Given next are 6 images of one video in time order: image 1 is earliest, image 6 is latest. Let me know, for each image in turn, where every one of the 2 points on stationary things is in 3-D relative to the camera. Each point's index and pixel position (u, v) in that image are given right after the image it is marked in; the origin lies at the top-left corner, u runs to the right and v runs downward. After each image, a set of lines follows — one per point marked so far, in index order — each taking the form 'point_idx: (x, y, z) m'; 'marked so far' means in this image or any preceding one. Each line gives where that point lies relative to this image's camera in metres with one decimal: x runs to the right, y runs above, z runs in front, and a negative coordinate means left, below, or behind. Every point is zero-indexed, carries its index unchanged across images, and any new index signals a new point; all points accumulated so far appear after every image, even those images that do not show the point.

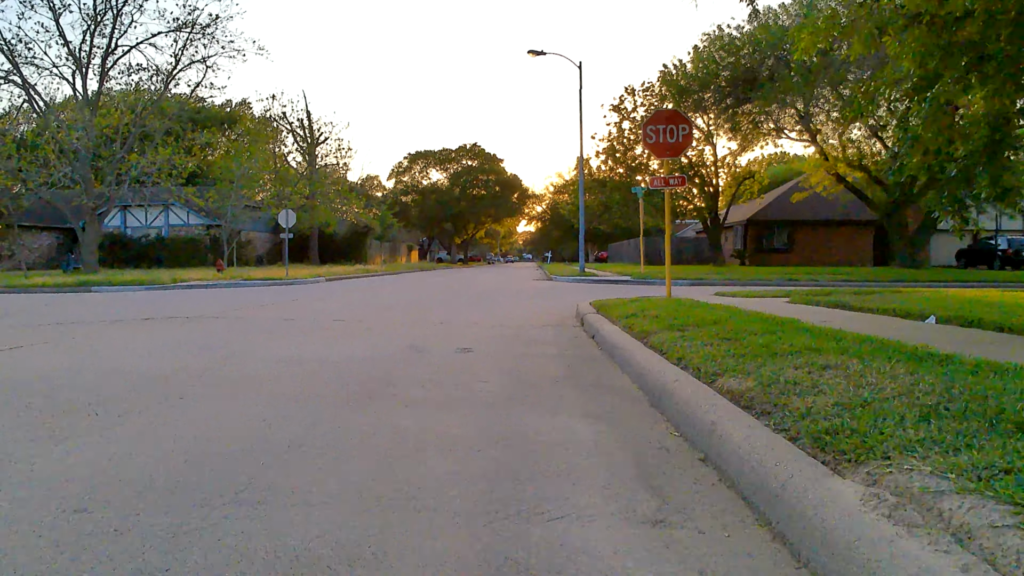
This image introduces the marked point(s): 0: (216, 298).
0: (-7.5, -0.3, +18.4) m
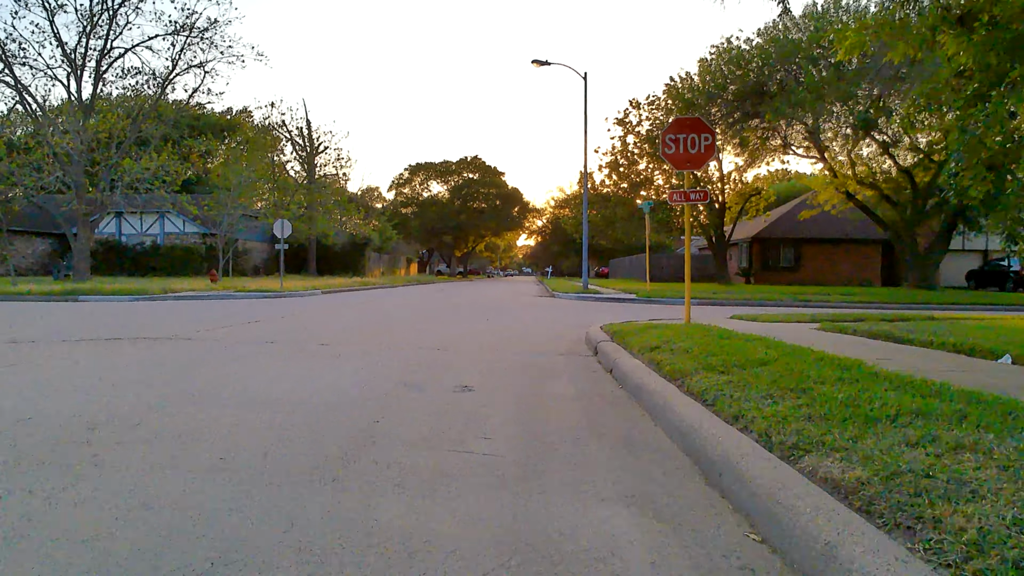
0: (-7.4, -0.6, +17.5) m
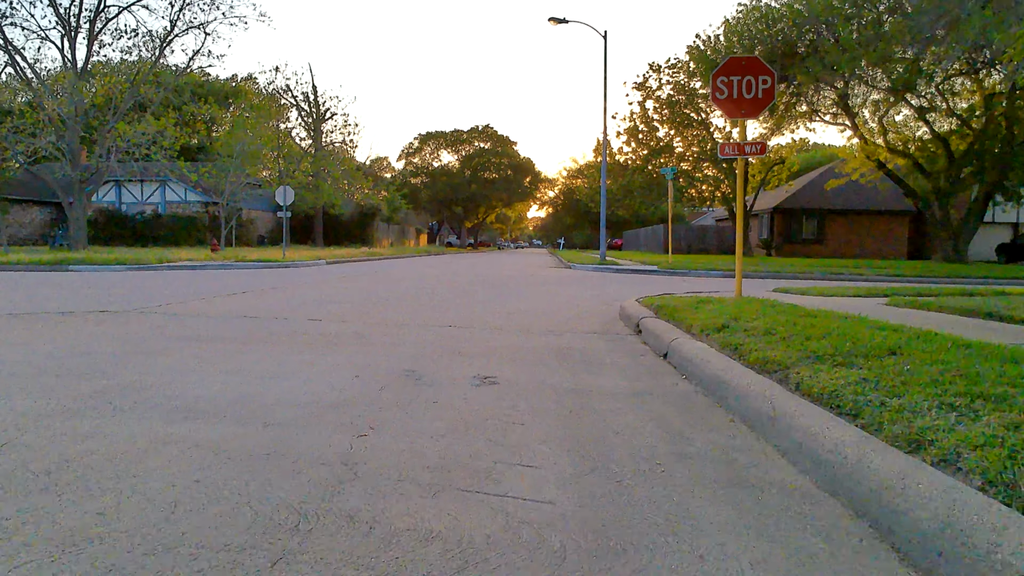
0: (-7.1, +0.1, +16.3) m
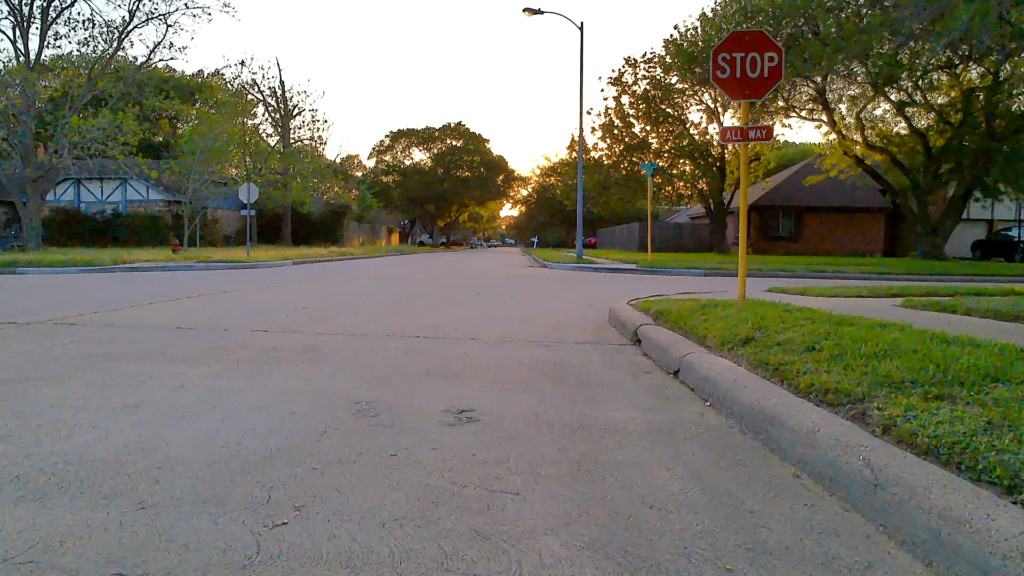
0: (-7.6, 0.0, +15.2) m
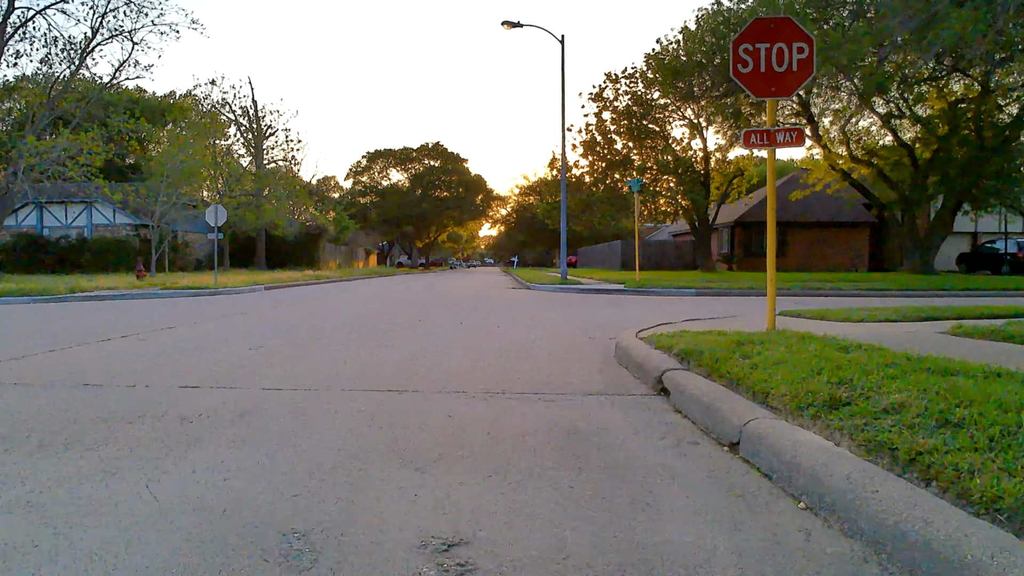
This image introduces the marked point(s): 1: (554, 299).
0: (-7.9, -0.6, +13.8) m
1: (+1.1, -0.2, +19.7) m
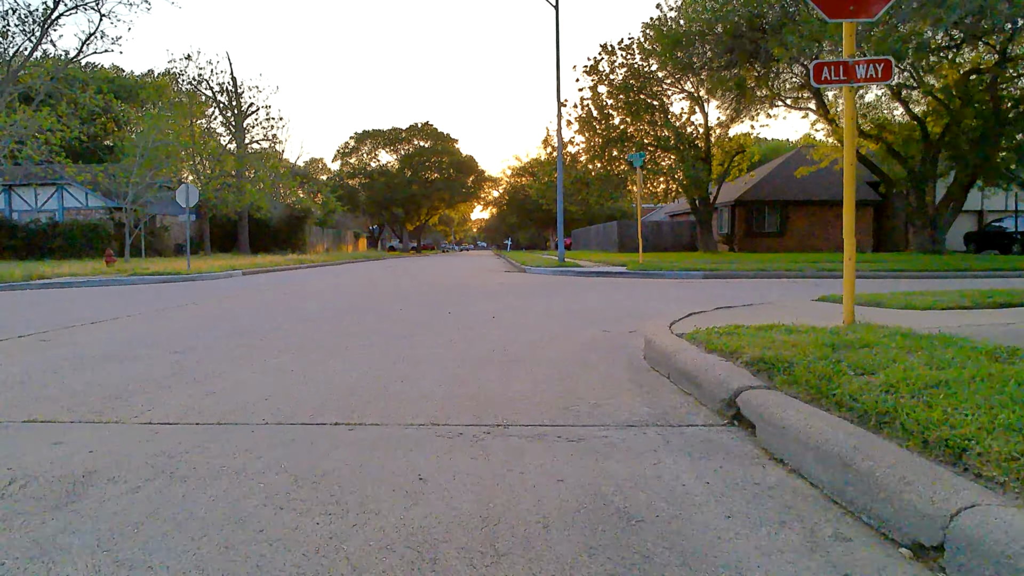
0: (-7.9, -0.4, +12.3) m
1: (+1.0, +0.2, +18.2) m
